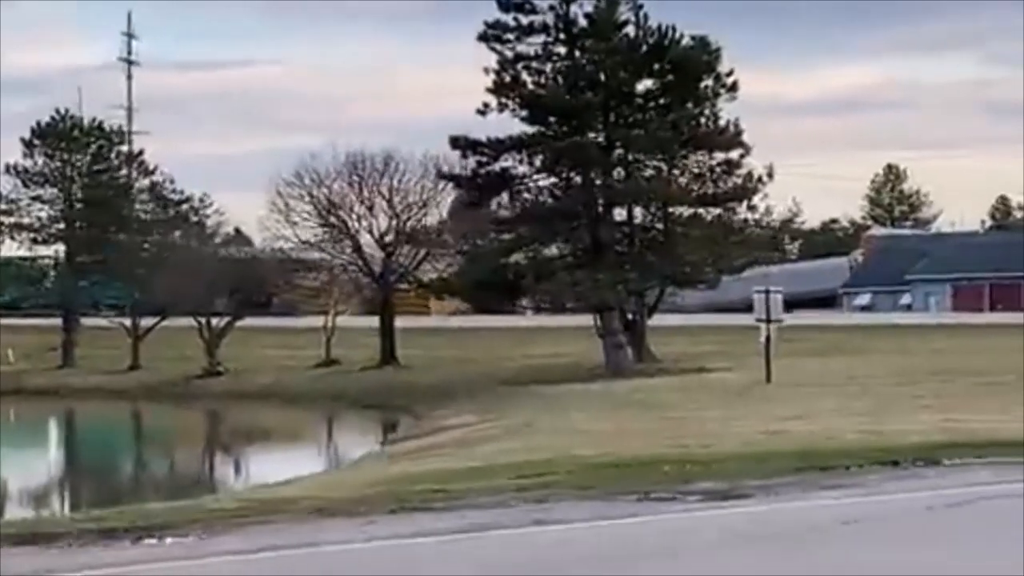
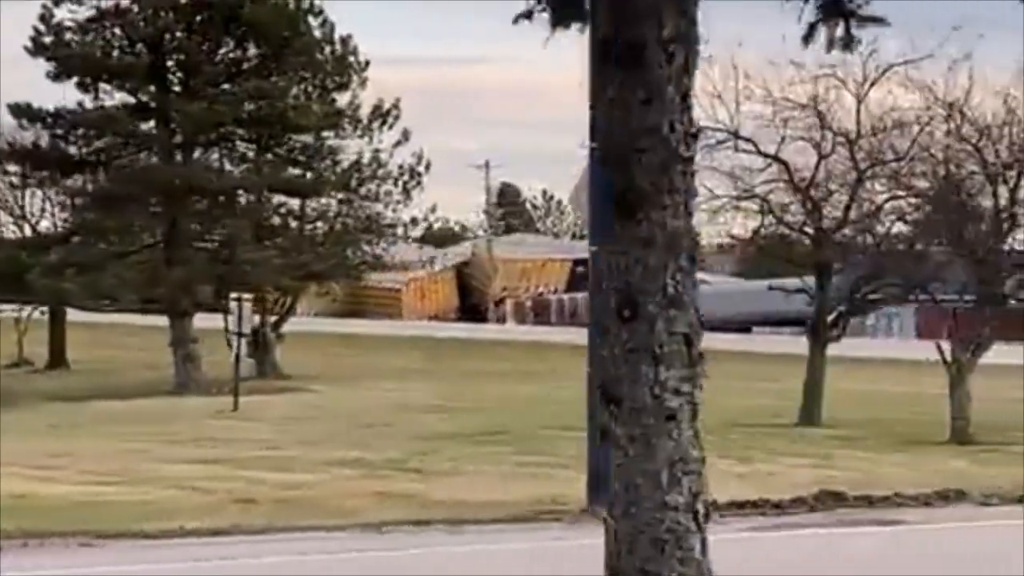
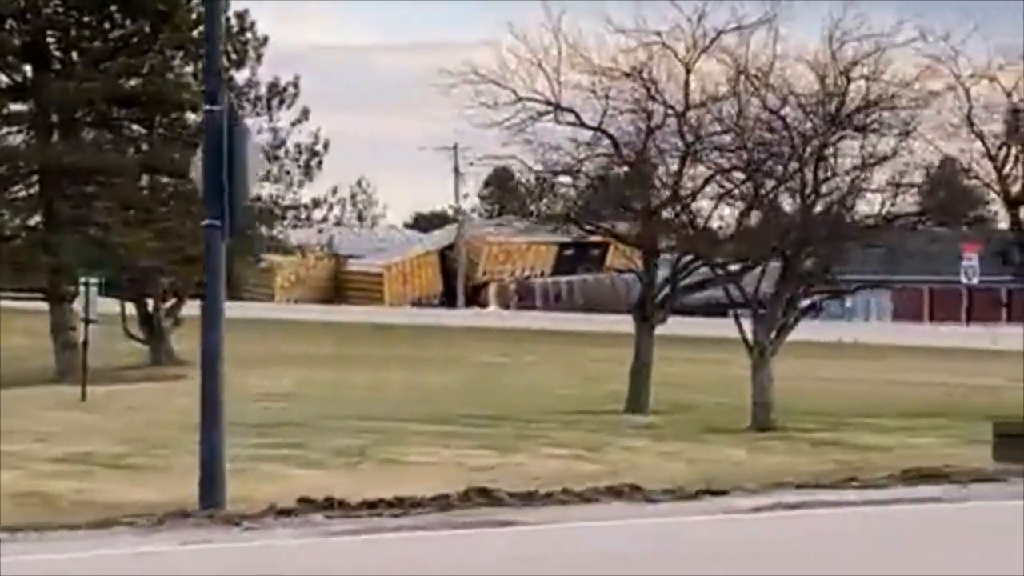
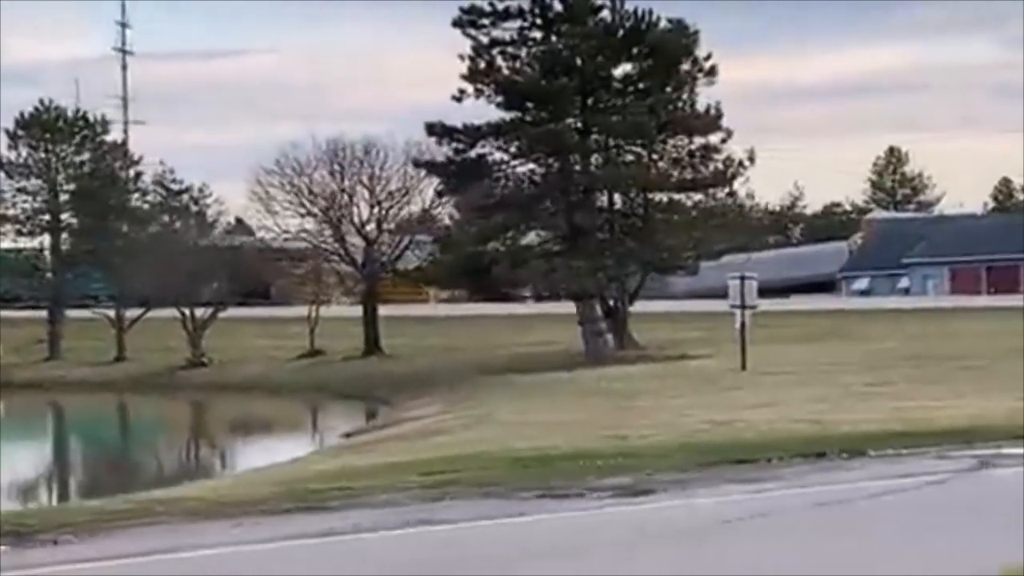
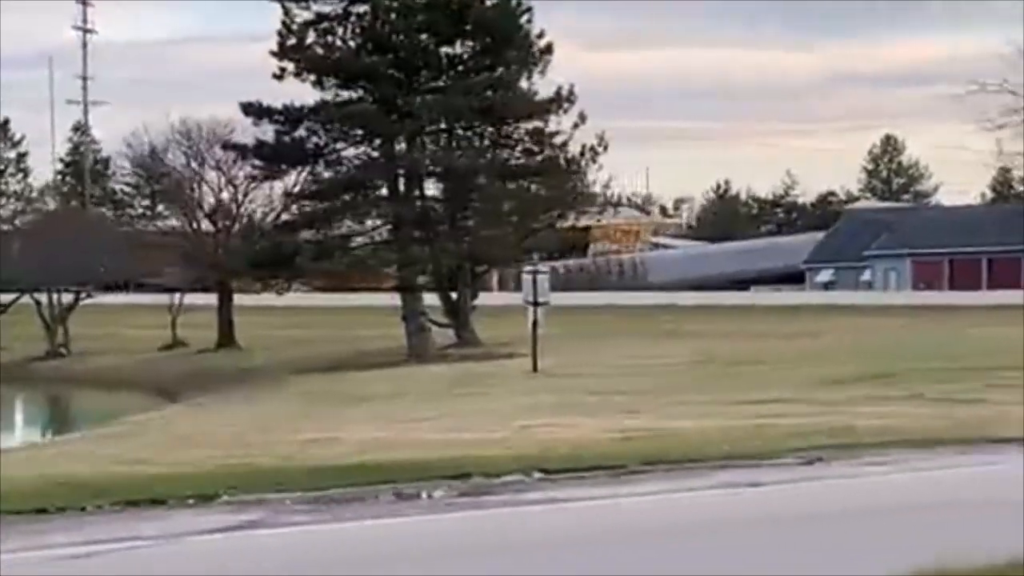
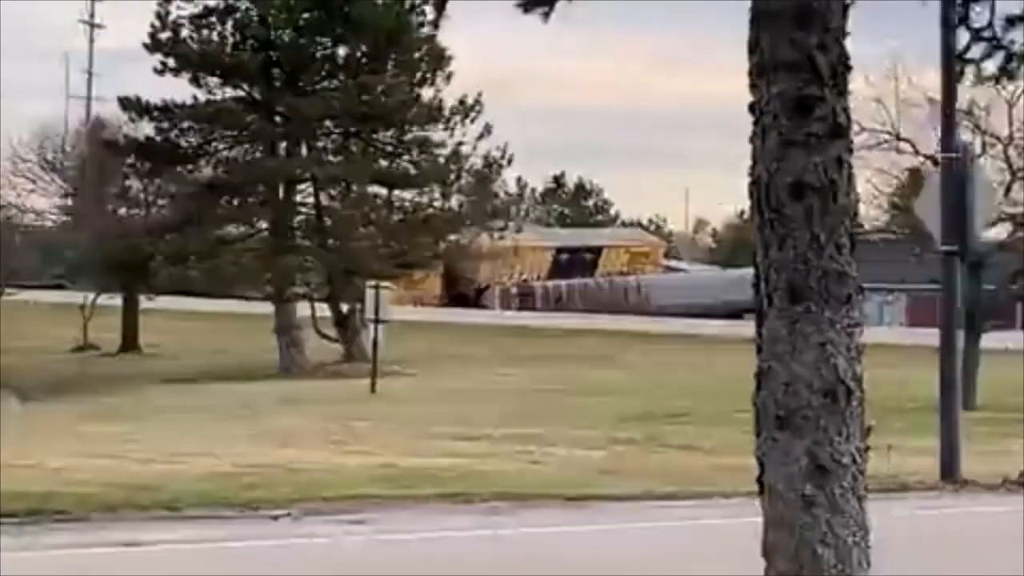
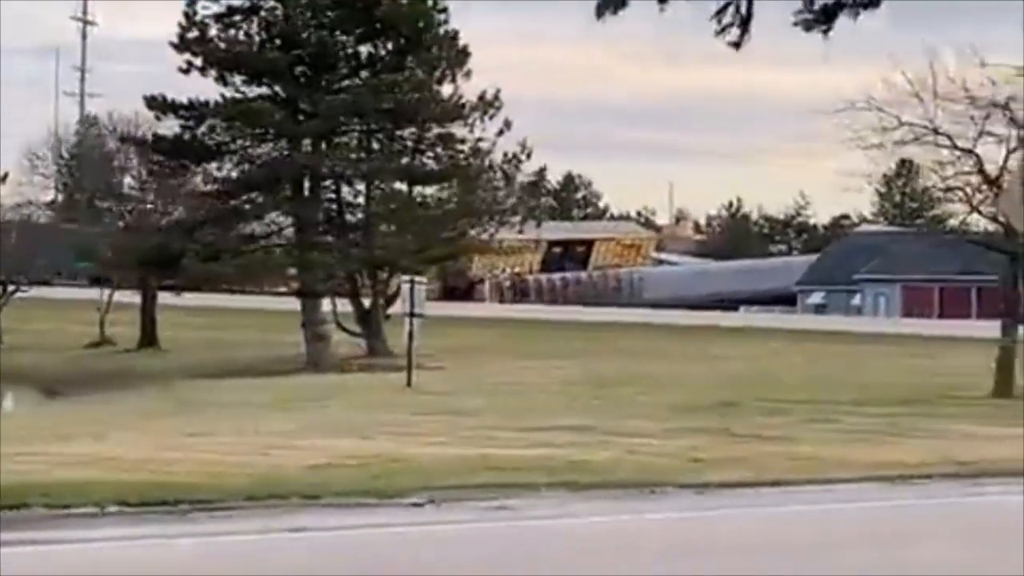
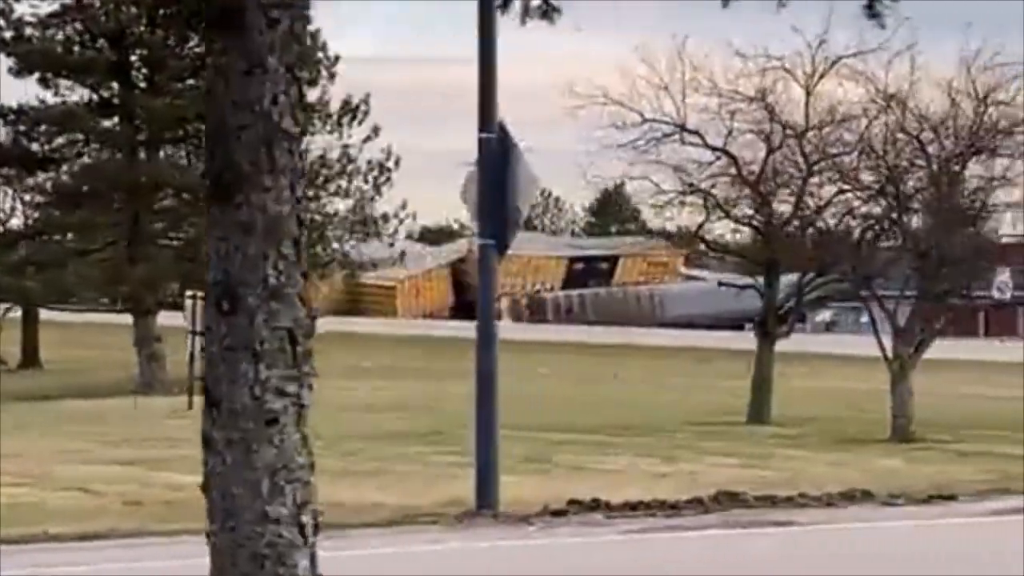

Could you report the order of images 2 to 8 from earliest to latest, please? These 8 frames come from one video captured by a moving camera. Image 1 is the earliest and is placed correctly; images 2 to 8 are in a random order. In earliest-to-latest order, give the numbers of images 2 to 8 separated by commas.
4, 5, 7, 6, 2, 8, 3
